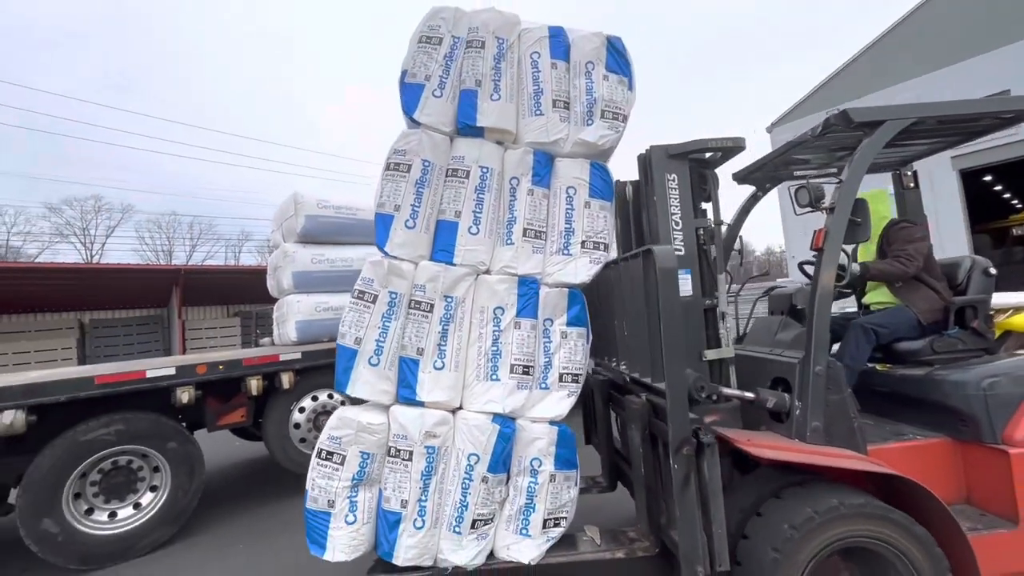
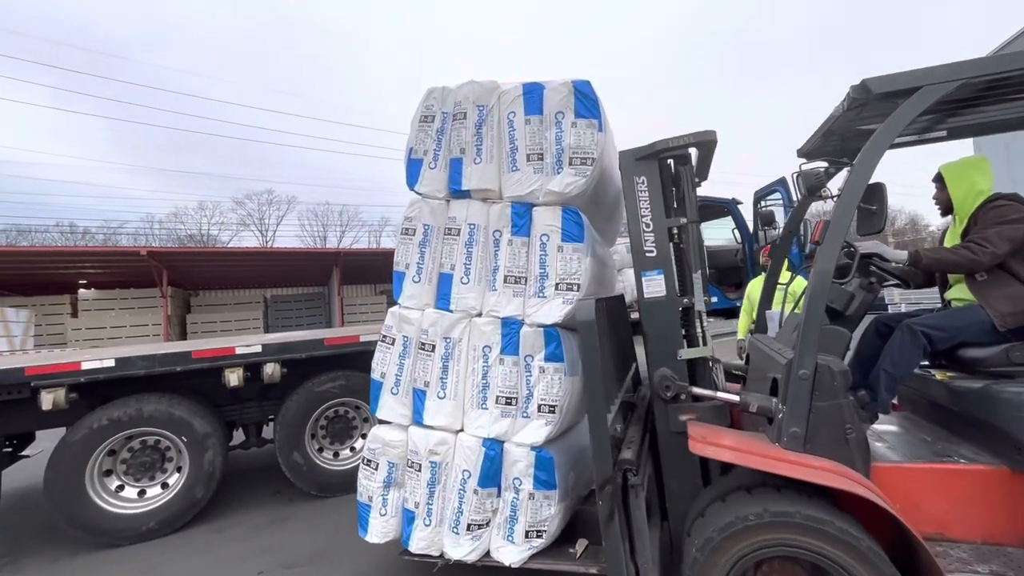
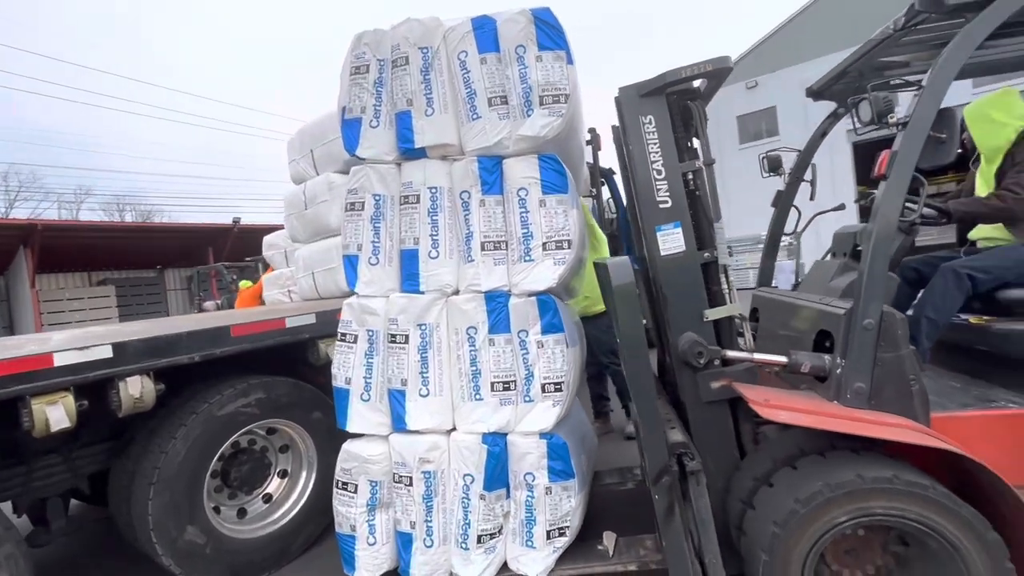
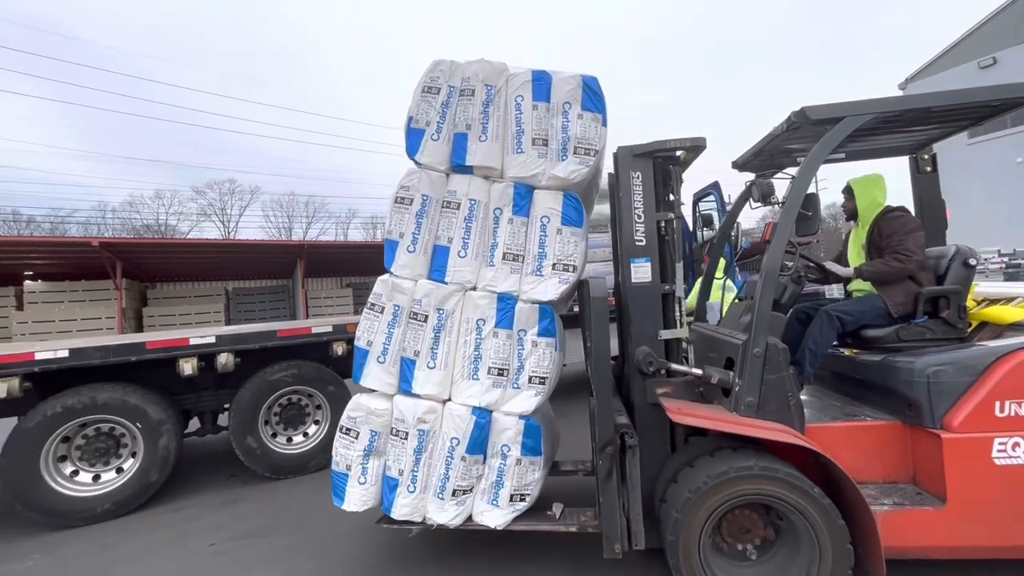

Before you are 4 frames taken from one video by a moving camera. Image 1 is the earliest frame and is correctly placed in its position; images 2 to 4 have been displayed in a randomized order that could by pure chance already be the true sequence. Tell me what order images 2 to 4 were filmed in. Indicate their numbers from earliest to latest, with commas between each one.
4, 2, 3
